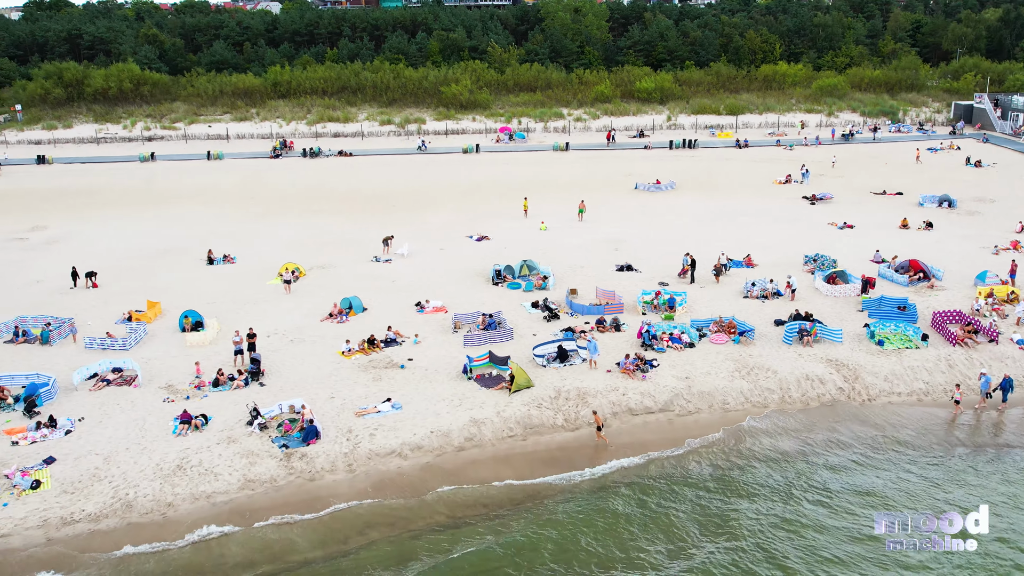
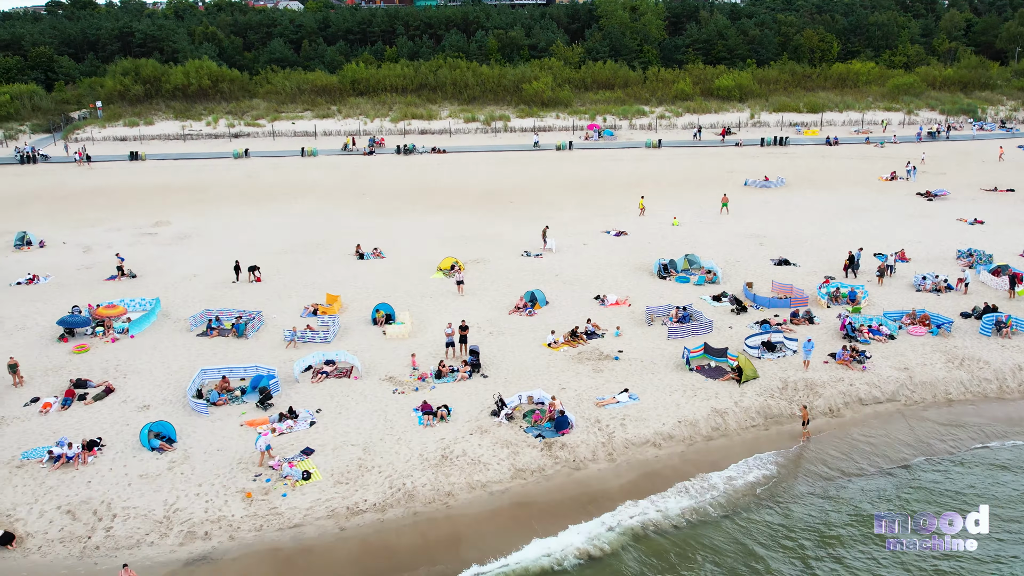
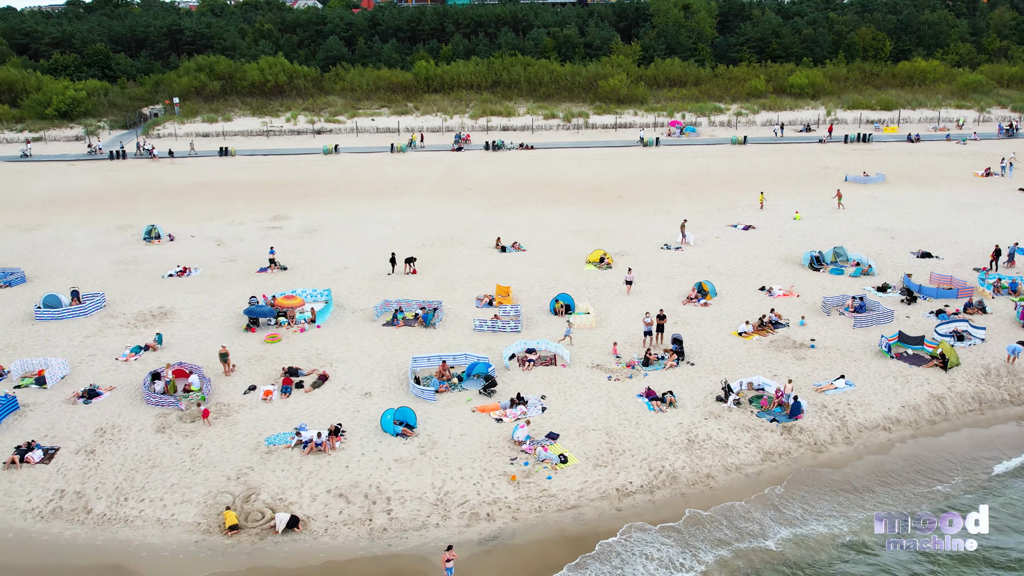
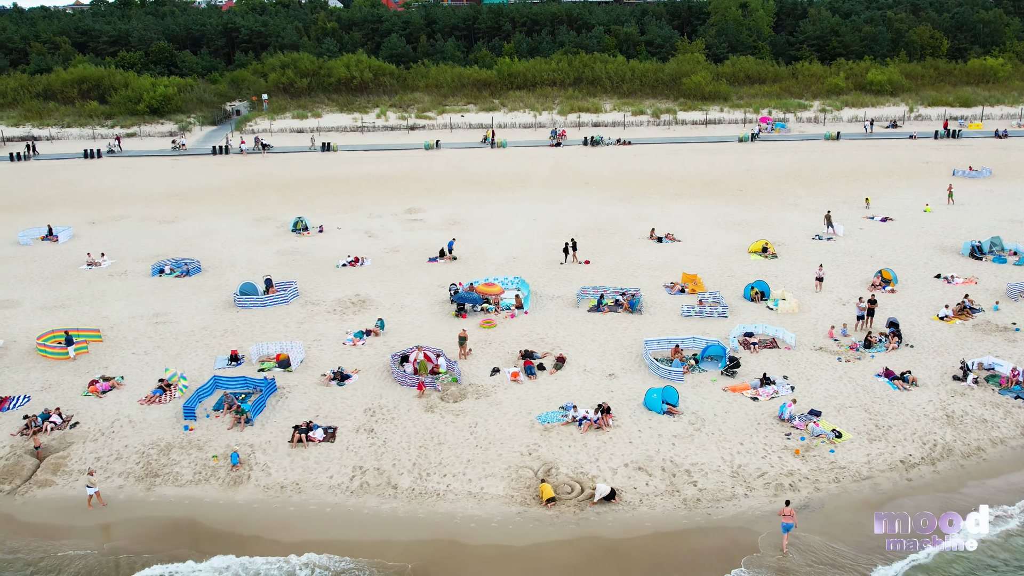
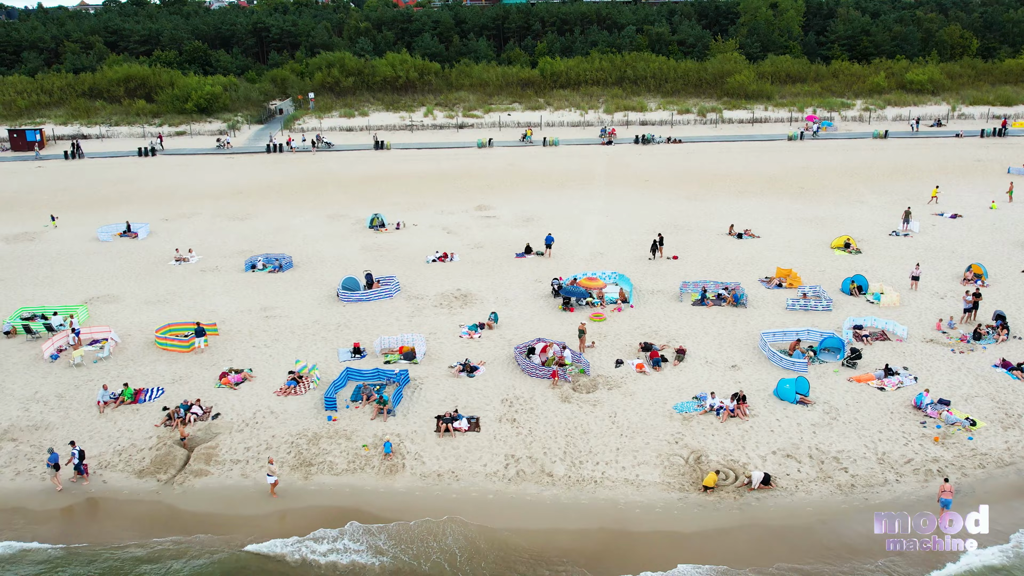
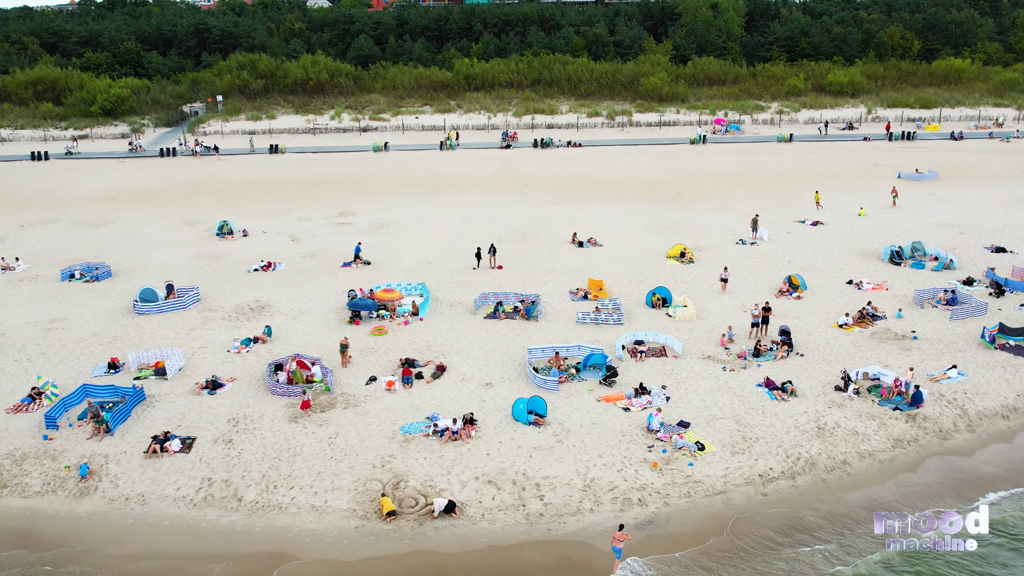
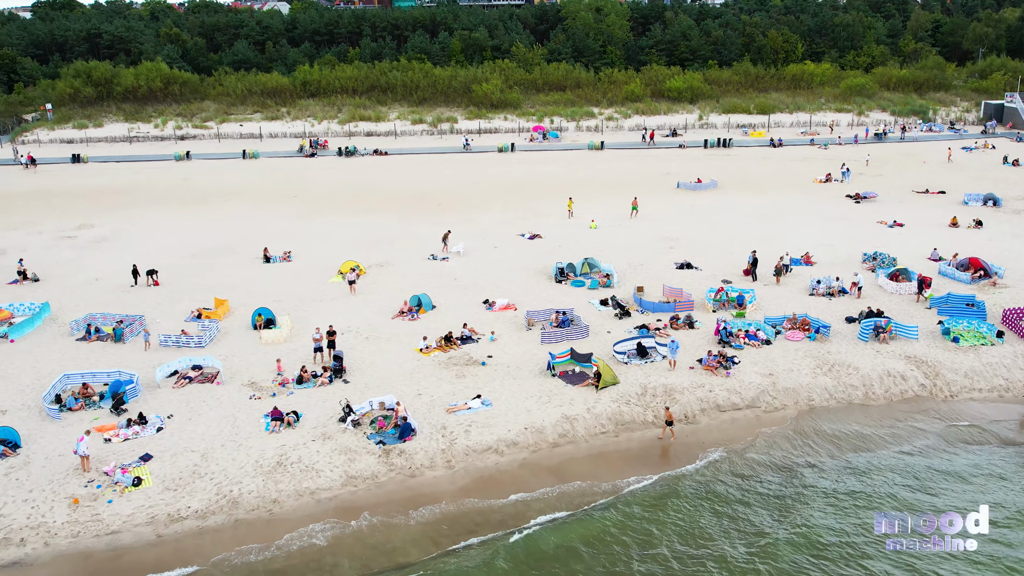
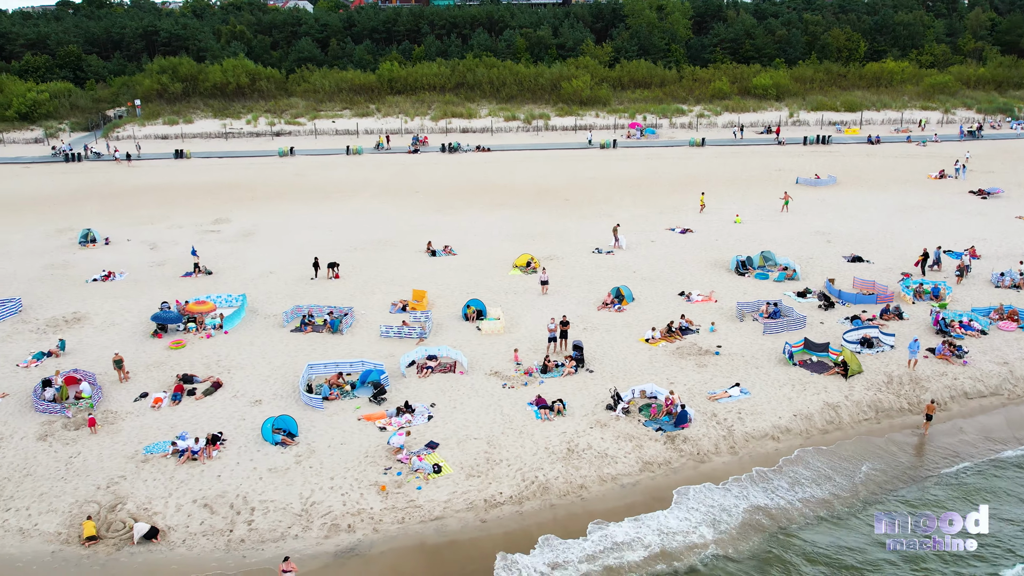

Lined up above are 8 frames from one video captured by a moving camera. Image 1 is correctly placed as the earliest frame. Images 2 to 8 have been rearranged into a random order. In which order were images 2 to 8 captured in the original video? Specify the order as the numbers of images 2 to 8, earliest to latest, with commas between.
7, 2, 8, 3, 6, 4, 5
